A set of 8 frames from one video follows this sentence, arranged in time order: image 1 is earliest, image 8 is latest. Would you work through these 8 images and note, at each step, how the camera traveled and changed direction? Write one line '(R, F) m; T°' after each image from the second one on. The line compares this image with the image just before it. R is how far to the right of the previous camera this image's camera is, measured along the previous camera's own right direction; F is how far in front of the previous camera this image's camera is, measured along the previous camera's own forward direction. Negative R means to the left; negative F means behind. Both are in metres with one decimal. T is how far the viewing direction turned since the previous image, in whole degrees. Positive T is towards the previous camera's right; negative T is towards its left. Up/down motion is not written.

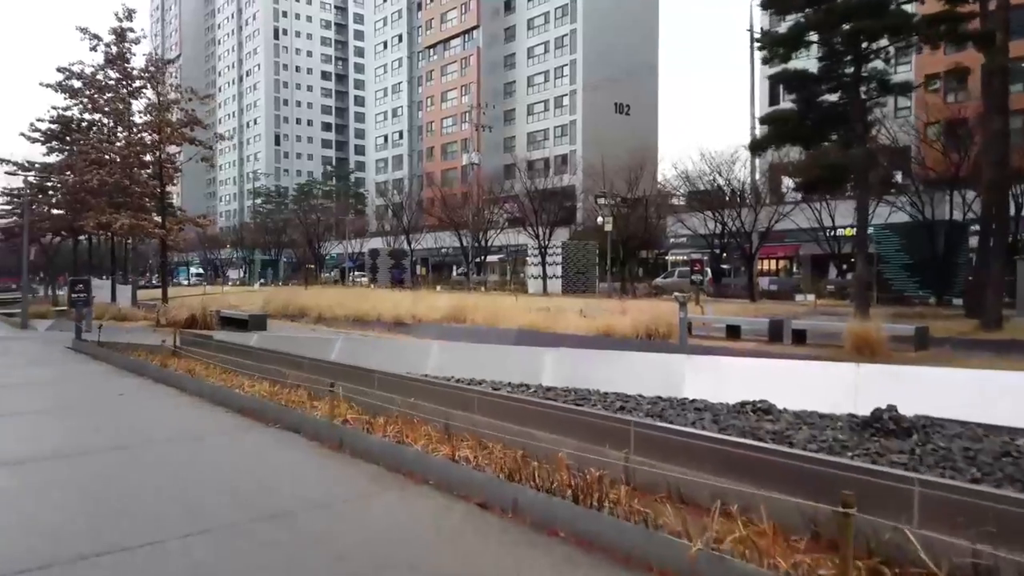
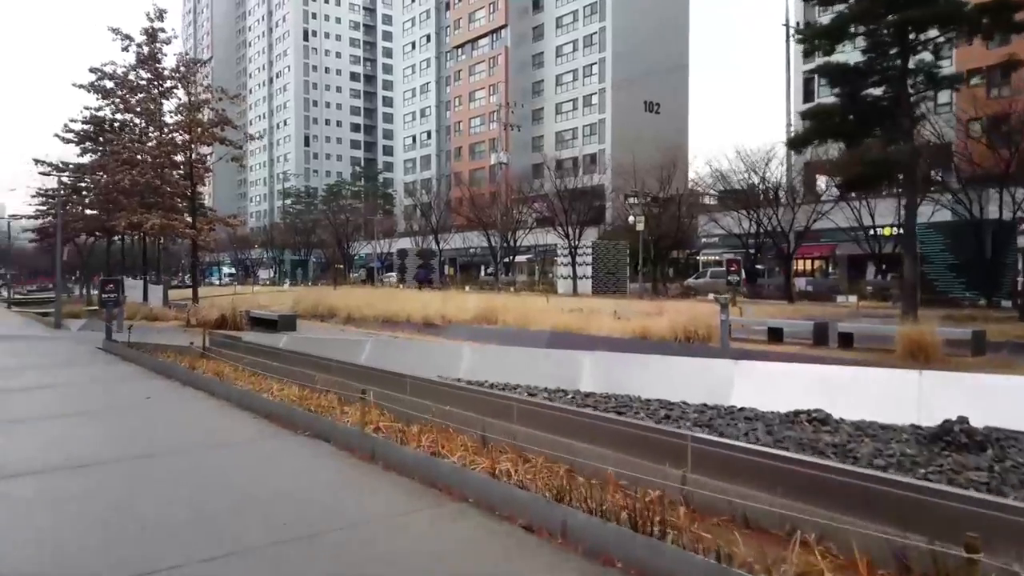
(-0.1, +0.3) m; -2°
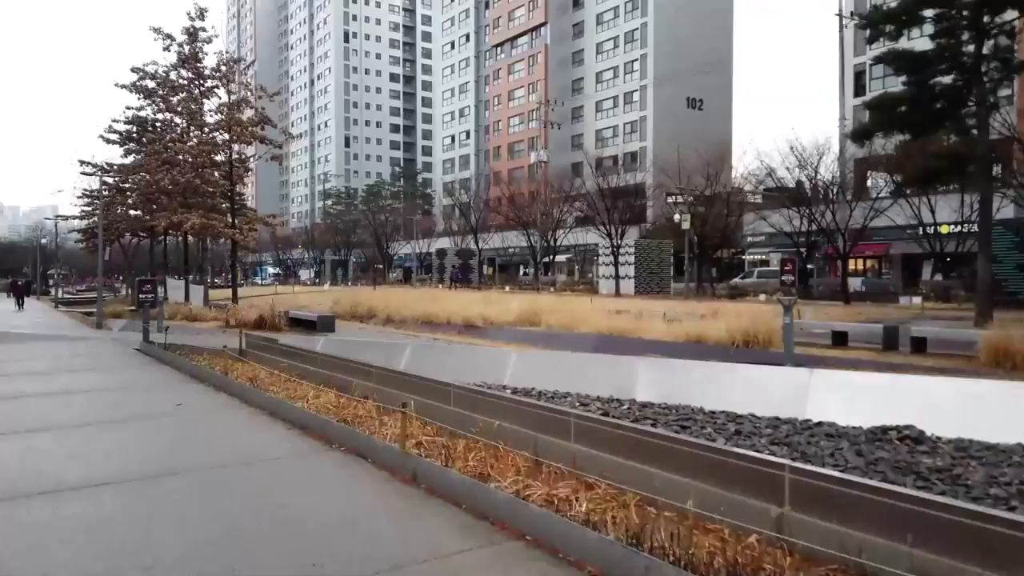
(-0.1, +0.6) m; -3°
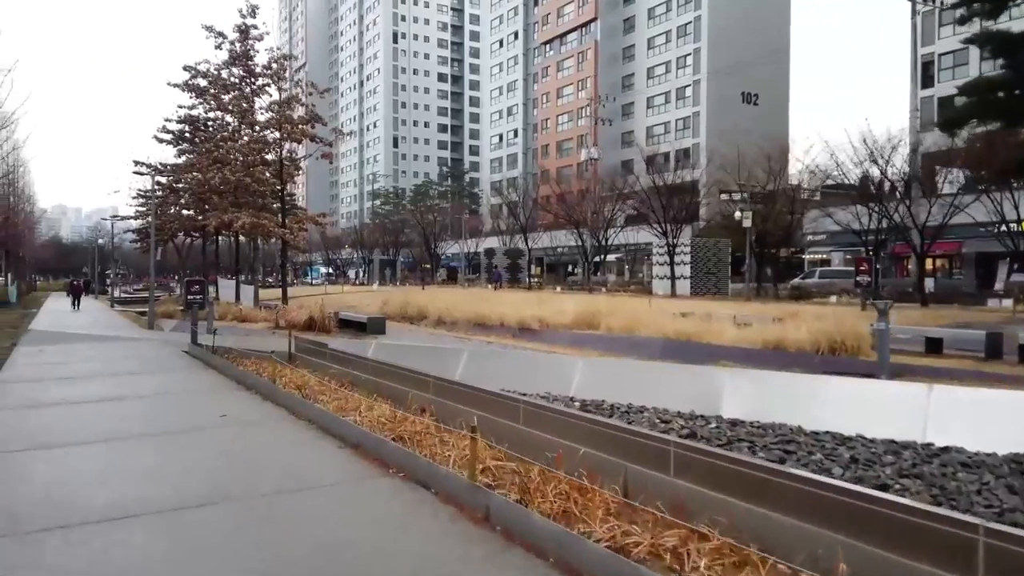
(-0.2, +0.7) m; -4°
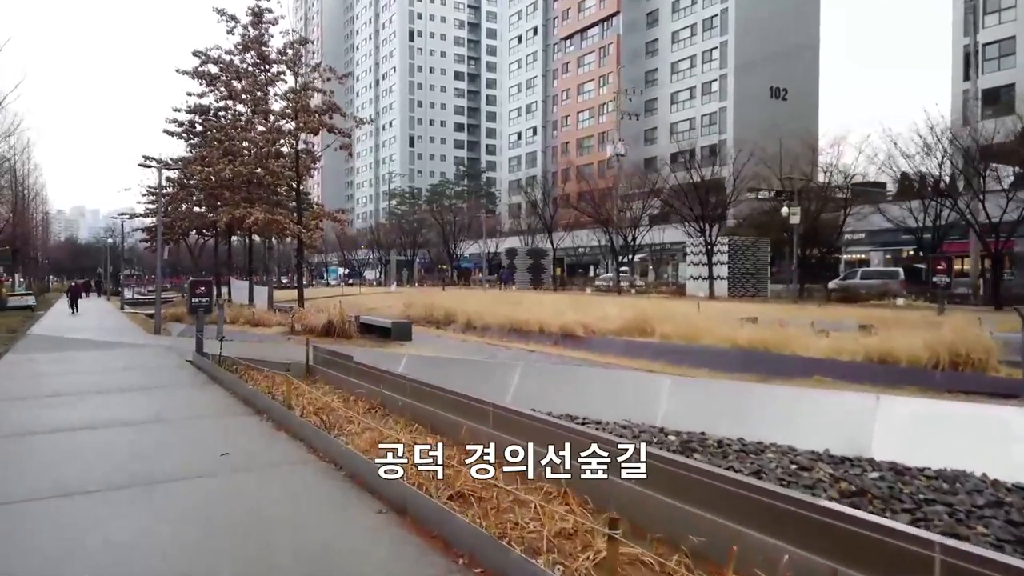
(-0.5, +1.6) m; -1°
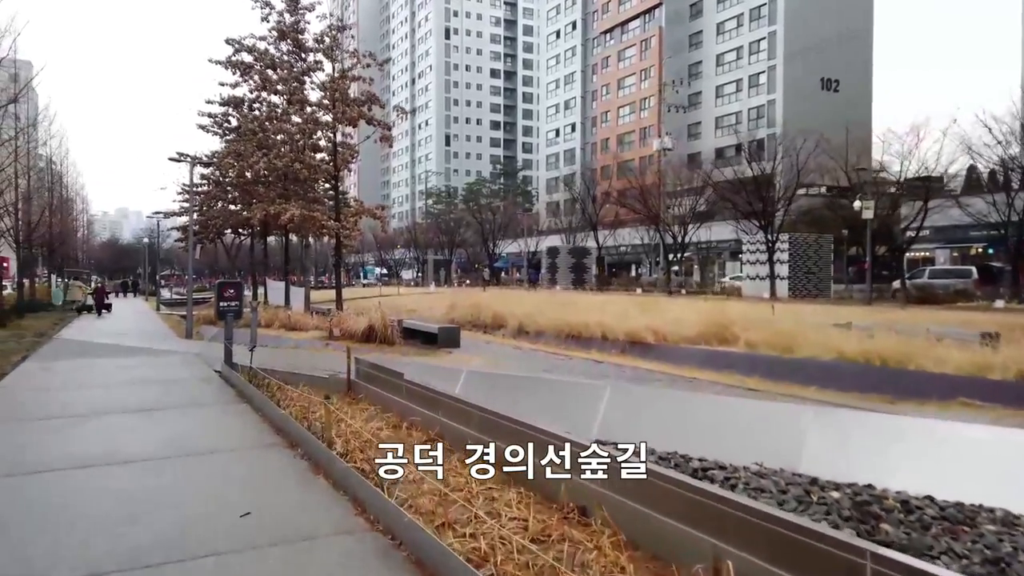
(-0.4, +1.4) m; -3°
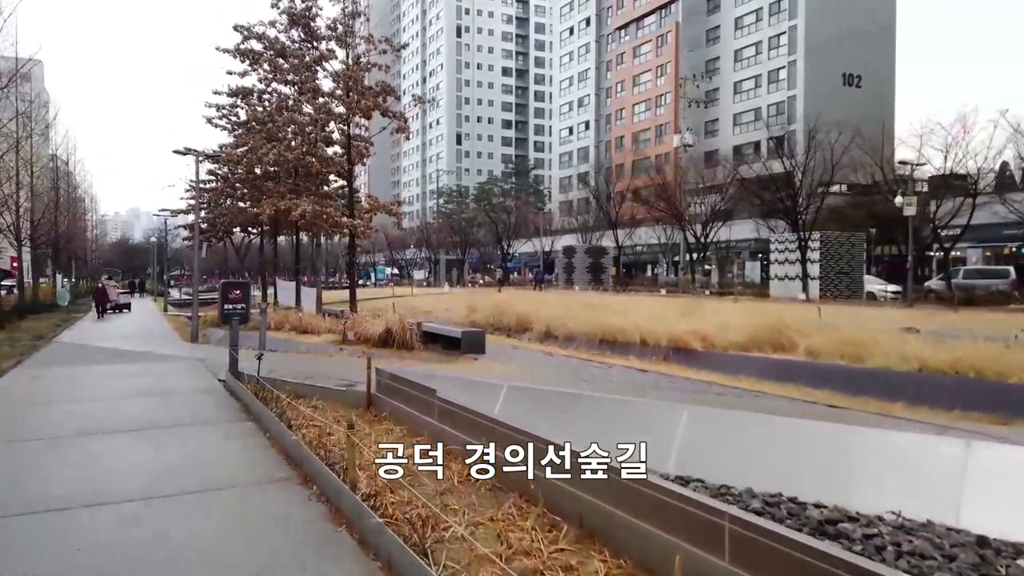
(-0.3, +1.0) m; -1°
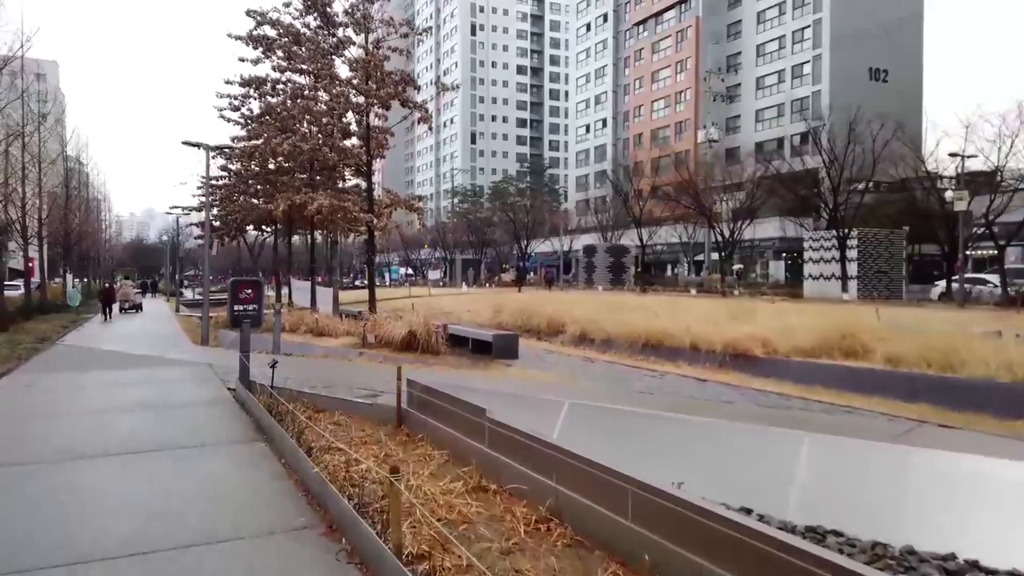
(-0.3, +1.0) m; -1°
